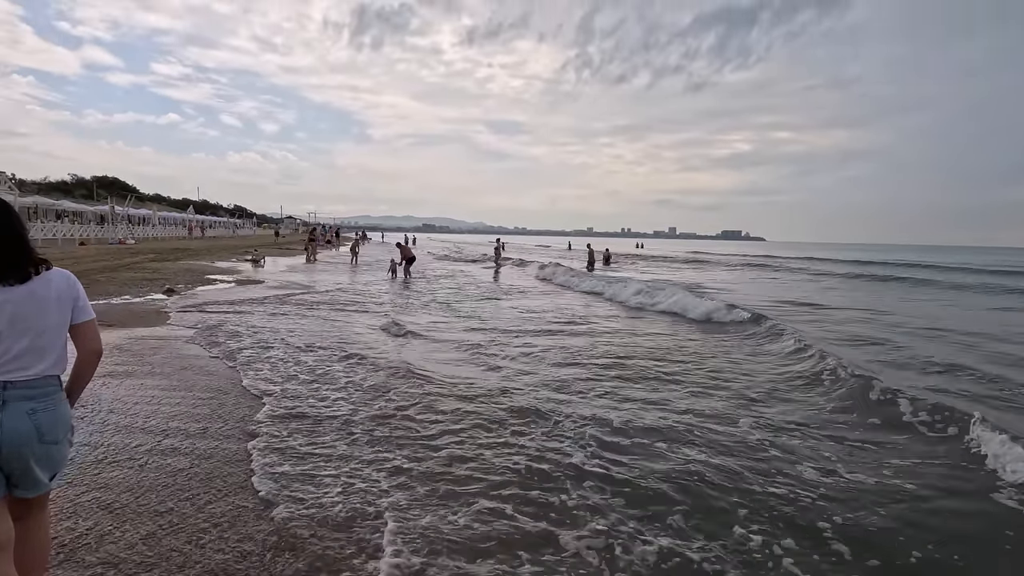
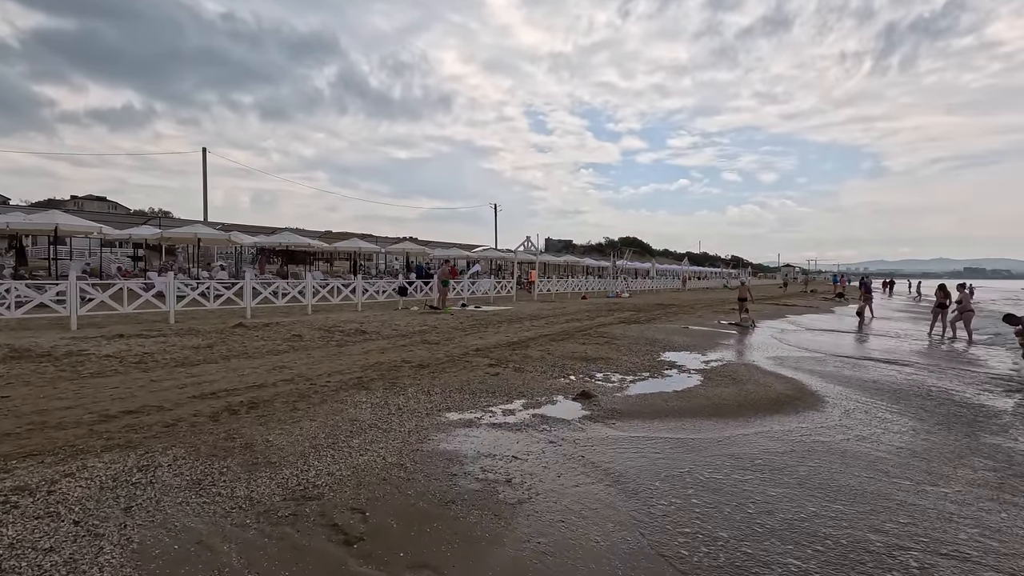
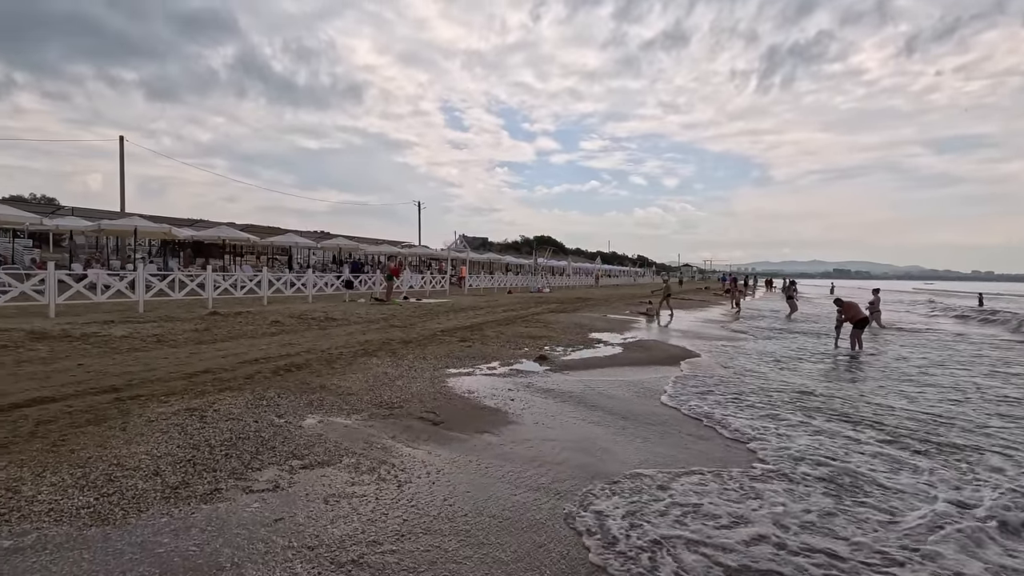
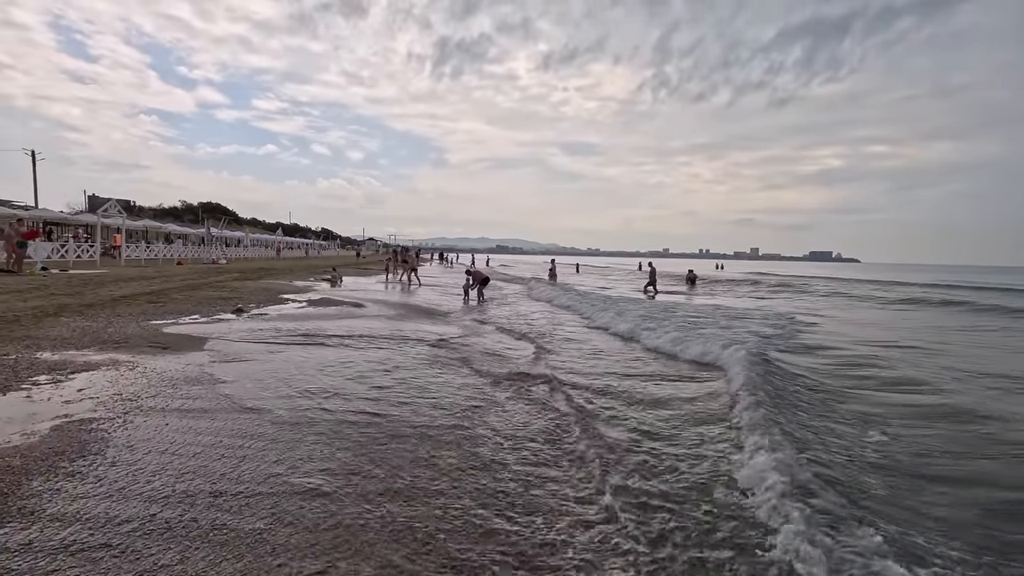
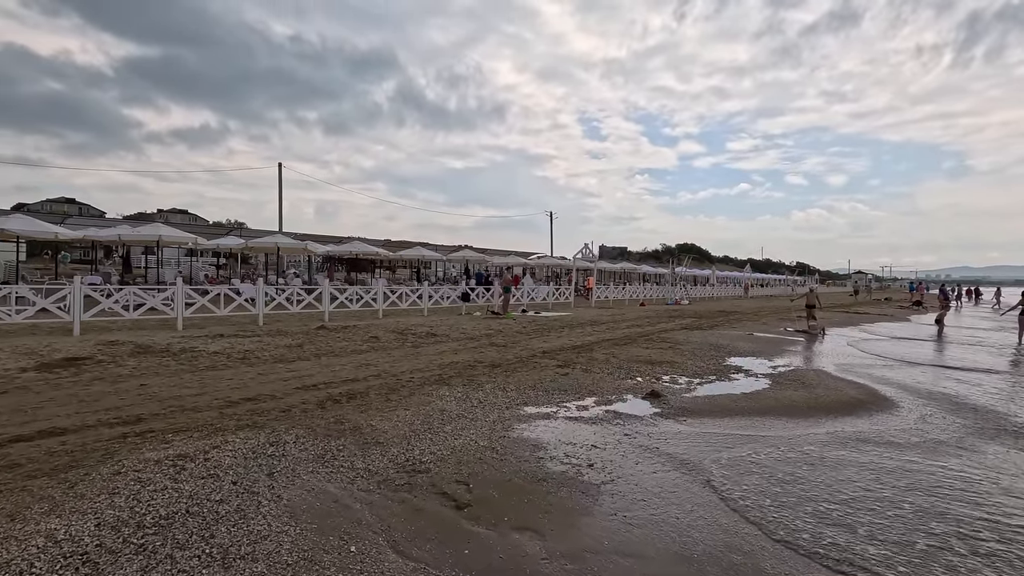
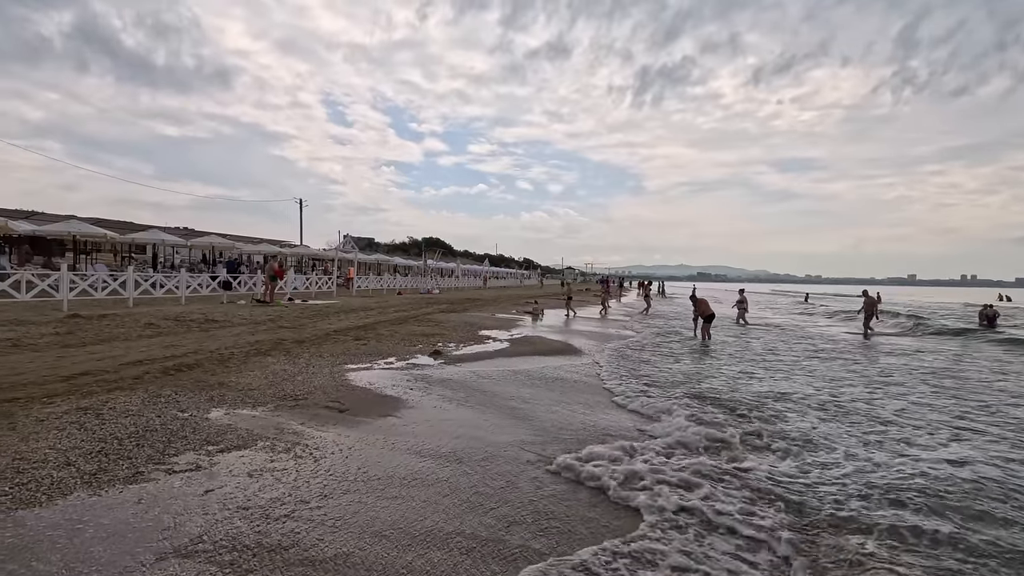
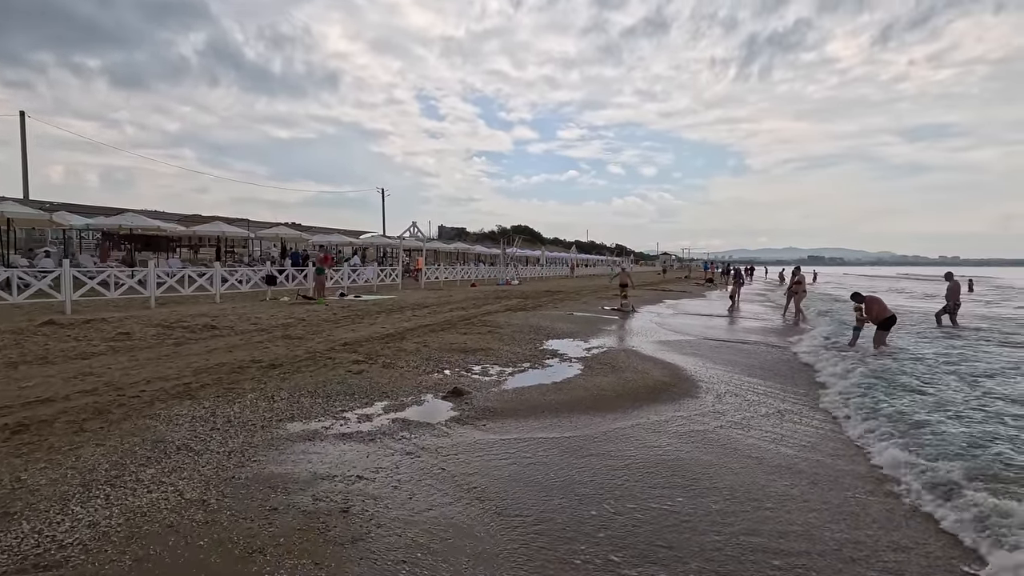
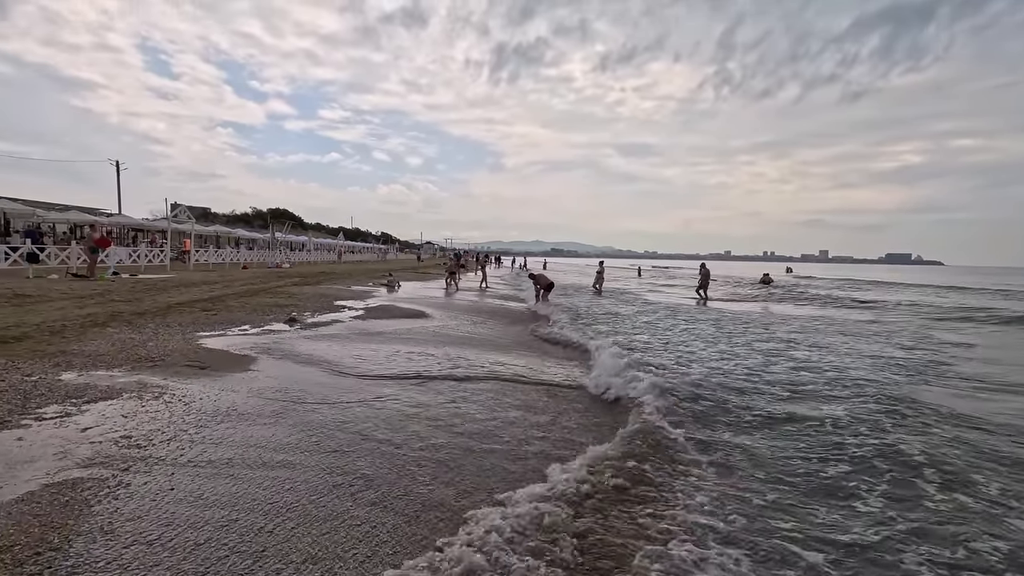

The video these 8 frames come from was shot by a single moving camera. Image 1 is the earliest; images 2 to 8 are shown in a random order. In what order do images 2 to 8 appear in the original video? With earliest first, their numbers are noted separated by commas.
4, 8, 6, 3, 5, 2, 7
